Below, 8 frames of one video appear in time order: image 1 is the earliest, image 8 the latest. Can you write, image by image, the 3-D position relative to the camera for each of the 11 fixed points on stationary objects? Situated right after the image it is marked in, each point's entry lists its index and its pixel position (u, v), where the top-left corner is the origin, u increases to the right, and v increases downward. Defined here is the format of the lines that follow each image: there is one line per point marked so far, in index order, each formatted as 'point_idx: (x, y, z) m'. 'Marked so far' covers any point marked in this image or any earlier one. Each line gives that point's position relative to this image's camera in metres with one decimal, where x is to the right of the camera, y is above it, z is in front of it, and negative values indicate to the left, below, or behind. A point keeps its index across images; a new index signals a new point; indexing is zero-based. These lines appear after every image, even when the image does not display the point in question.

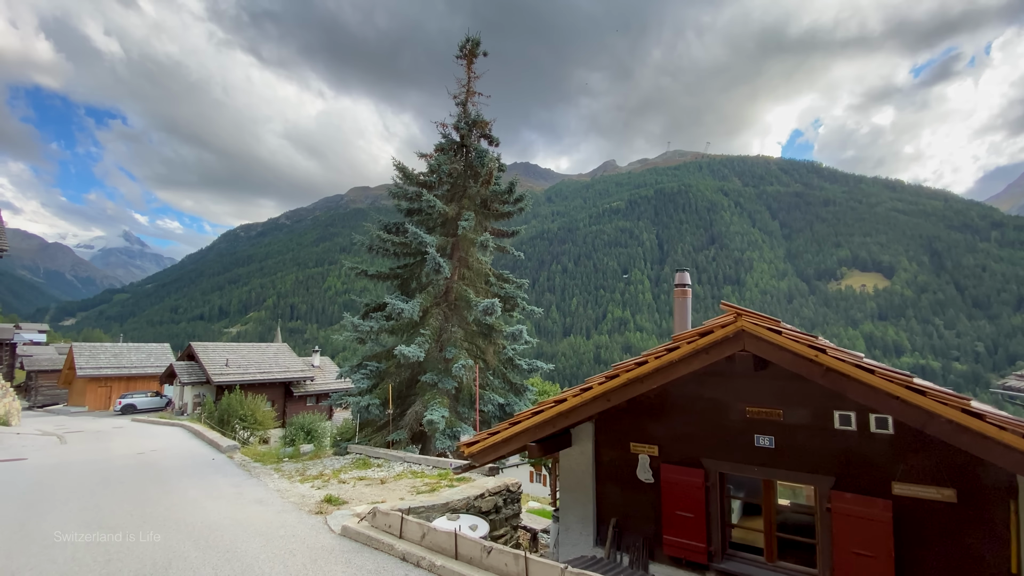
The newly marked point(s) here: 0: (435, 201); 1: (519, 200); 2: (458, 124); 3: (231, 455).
0: (-2.1, +2.8, +14.2) m
1: (+0.2, +2.9, +15.7) m
2: (-1.8, +5.5, +15.8) m
3: (-8.0, -4.8, +13.6) m
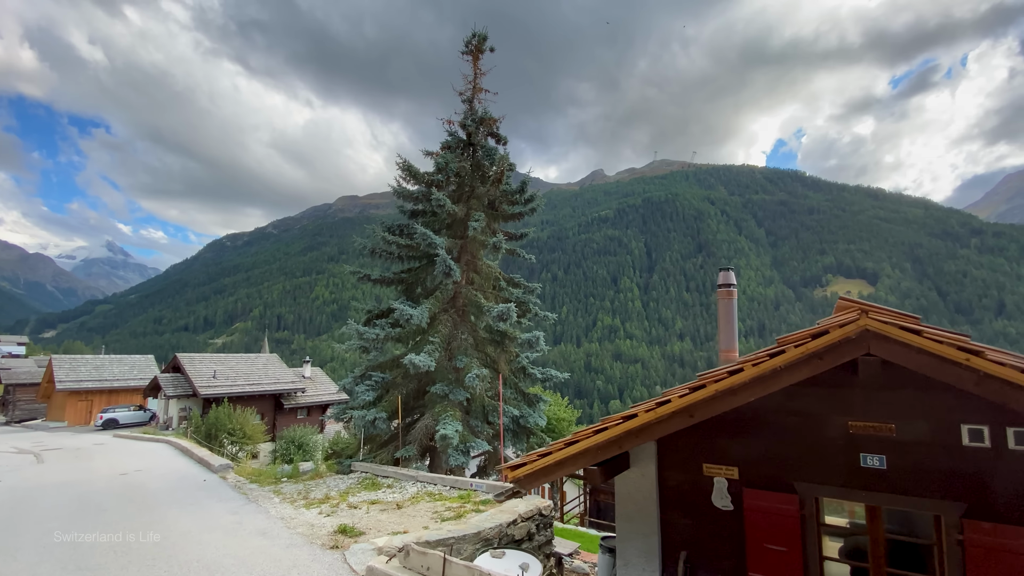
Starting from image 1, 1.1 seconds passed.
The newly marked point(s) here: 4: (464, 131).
0: (-1.7, +2.6, +13.4) m
1: (+0.6, +2.8, +15.0) m
2: (-1.5, +5.3, +15.0) m
3: (-7.6, -4.9, +12.5) m
4: (-1.6, +5.1, +15.2) m
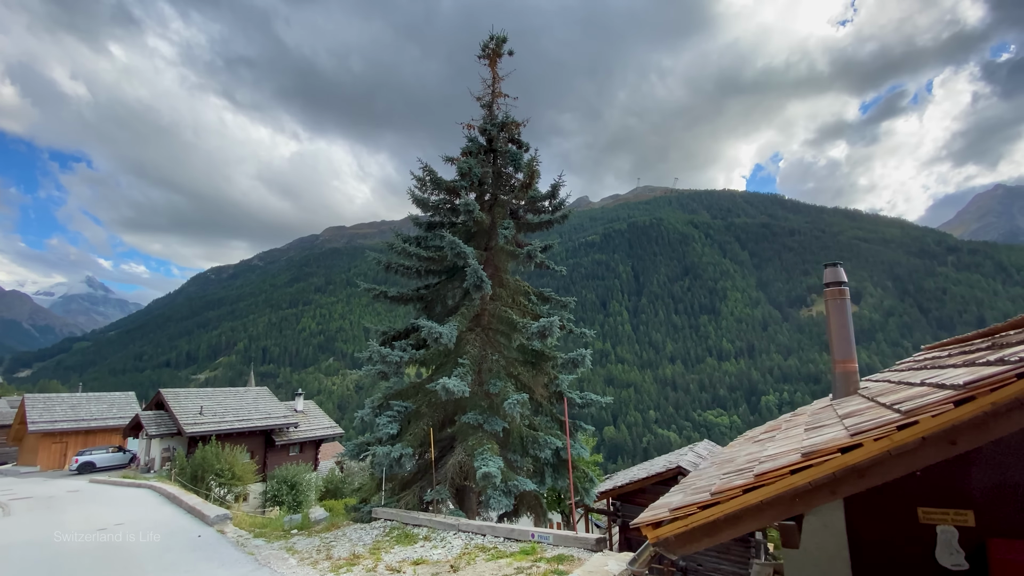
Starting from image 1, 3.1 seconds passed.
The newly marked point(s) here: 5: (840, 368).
0: (-0.9, +2.2, +12.1) m
1: (+1.4, +2.4, +13.8) m
2: (-0.8, +4.8, +13.9) m
3: (-6.5, -5.4, +10.7) m
4: (-0.9, +4.6, +14.1) m
5: (+4.7, -1.1, +6.8) m
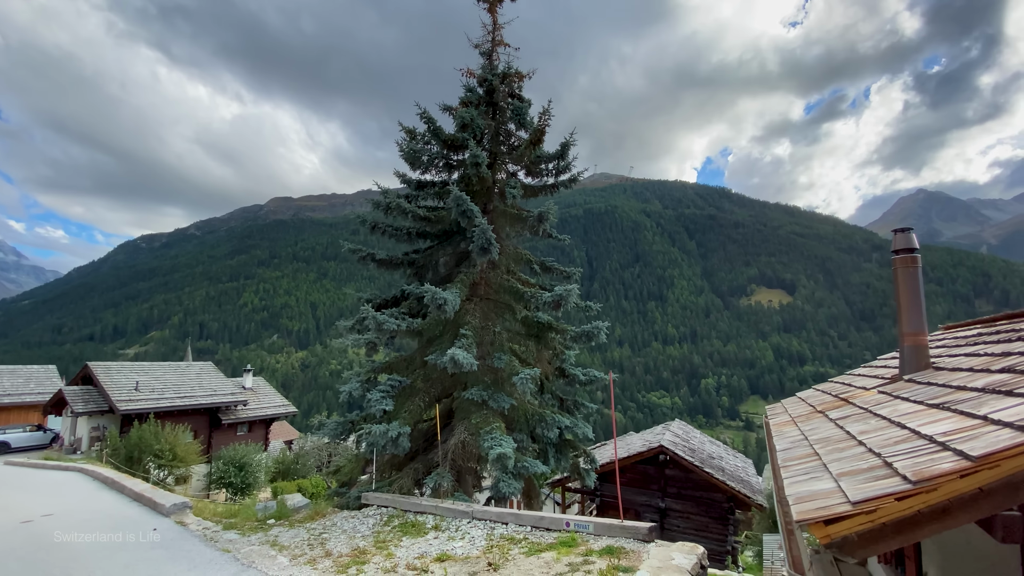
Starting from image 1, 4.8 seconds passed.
0: (-0.7, +3.1, +10.9) m
1: (+1.4, +3.2, +12.7) m
2: (-0.6, +5.7, +12.6) m
3: (-6.4, -4.5, +9.2) m
4: (-0.7, +5.5, +12.8) m
5: (+5.3, -0.7, +6.3) m
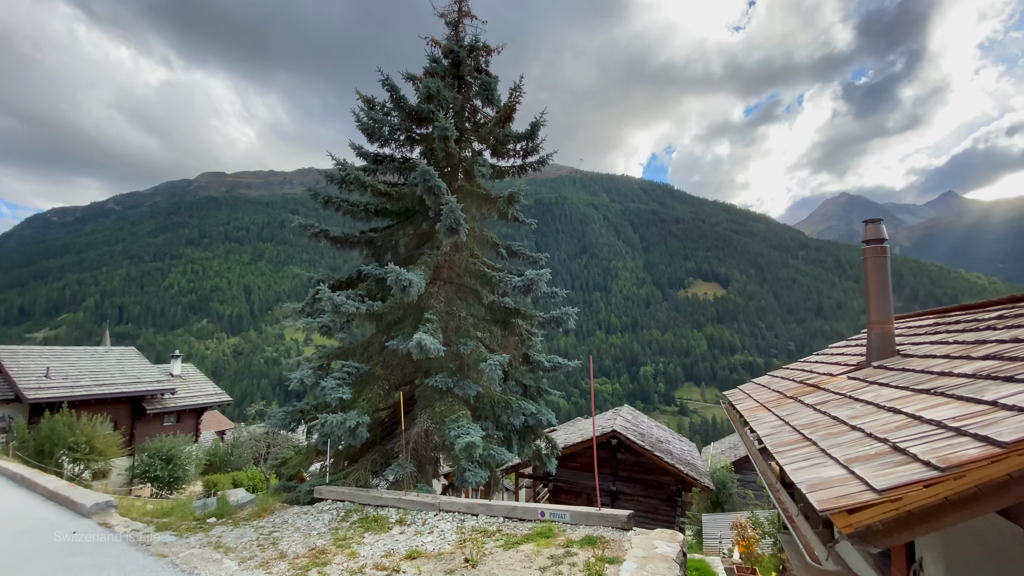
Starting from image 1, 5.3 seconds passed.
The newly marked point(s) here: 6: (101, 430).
0: (-1.3, +3.5, +10.3) m
1: (+0.5, +3.6, +12.3) m
2: (-1.4, +6.1, +11.9) m
3: (-7.0, -4.0, +8.2) m
4: (-1.6, +5.9, +12.1) m
5: (+5.0, -0.5, +6.5) m
6: (-16.0, -5.6, +18.6) m
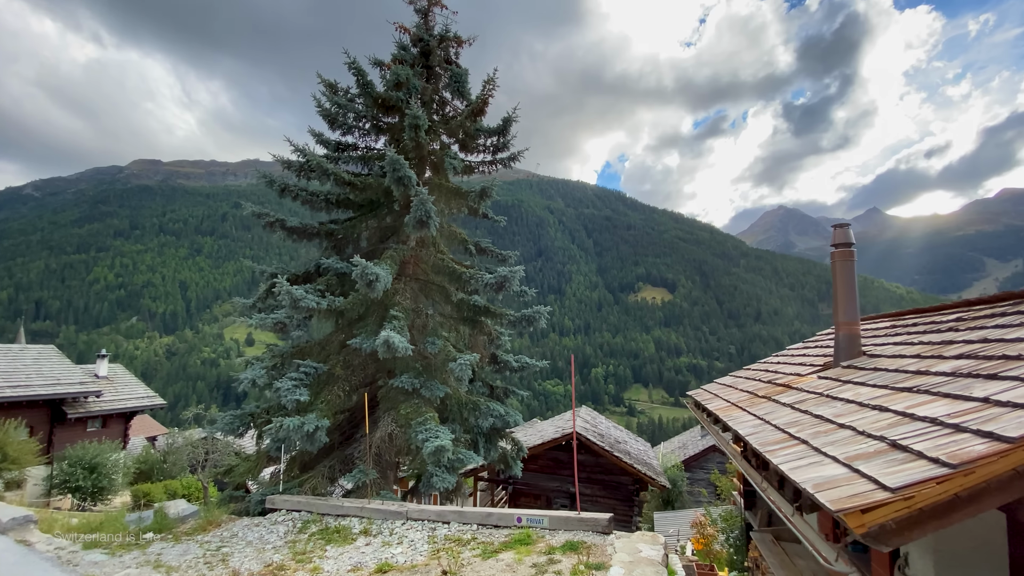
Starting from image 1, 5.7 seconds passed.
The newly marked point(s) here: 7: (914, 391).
0: (-1.9, +3.5, +9.9) m
1: (-0.2, +3.6, +12.1) m
2: (-2.1, +6.2, +11.5) m
3: (-7.5, -3.8, +7.2) m
4: (-2.3, +6.0, +11.7) m
5: (+4.7, -0.6, +6.7) m
6: (-17.5, -5.3, +16.6) m
7: (+3.6, -0.9, +4.3) m
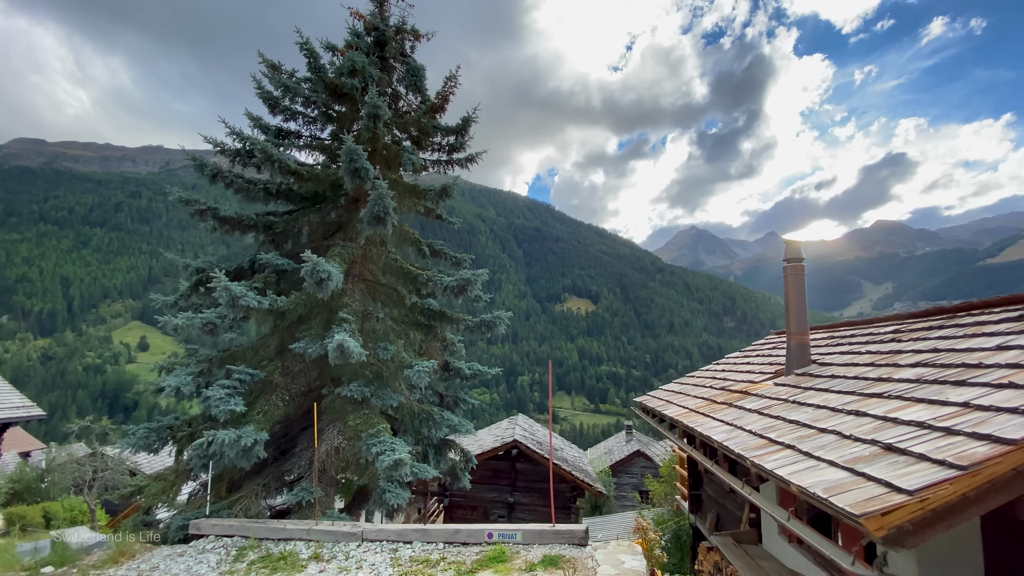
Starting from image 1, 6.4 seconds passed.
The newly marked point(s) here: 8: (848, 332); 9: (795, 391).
0: (-2.6, +3.5, +9.3) m
1: (-1.3, +3.5, +11.8) m
2: (-3.0, +6.2, +11.0) m
3: (-7.9, -3.6, +5.6) m
4: (-3.2, +5.9, +11.1) m
5: (+4.3, -0.8, +7.1) m
6: (-19.3, -4.9, +13.5) m
7: (+3.6, -1.1, +4.6) m
8: (+5.3, -0.7, +7.5) m
9: (+3.6, -1.3, +6.1) m
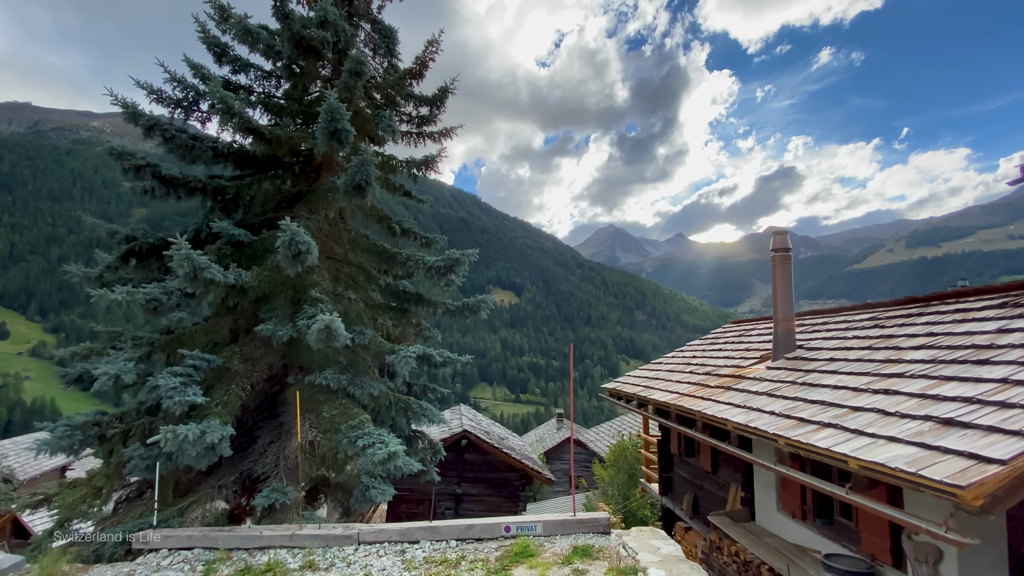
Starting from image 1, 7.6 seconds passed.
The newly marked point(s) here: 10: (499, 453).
0: (-2.8, +3.9, +8.4) m
1: (-1.9, +3.9, +11.1) m
2: (-3.4, +6.6, +9.9) m
3: (-7.6, -3.2, +4.0) m
4: (-3.6, +6.4, +10.0) m
5: (+4.3, -0.6, +7.4) m
6: (-20.1, -4.1, +9.9) m
7: (+4.0, -0.9, +4.8) m
8: (+5.3, -0.5, +8.0) m
9: (+3.8, -1.1, +6.3) m
10: (-0.4, -6.3, +17.9) m
